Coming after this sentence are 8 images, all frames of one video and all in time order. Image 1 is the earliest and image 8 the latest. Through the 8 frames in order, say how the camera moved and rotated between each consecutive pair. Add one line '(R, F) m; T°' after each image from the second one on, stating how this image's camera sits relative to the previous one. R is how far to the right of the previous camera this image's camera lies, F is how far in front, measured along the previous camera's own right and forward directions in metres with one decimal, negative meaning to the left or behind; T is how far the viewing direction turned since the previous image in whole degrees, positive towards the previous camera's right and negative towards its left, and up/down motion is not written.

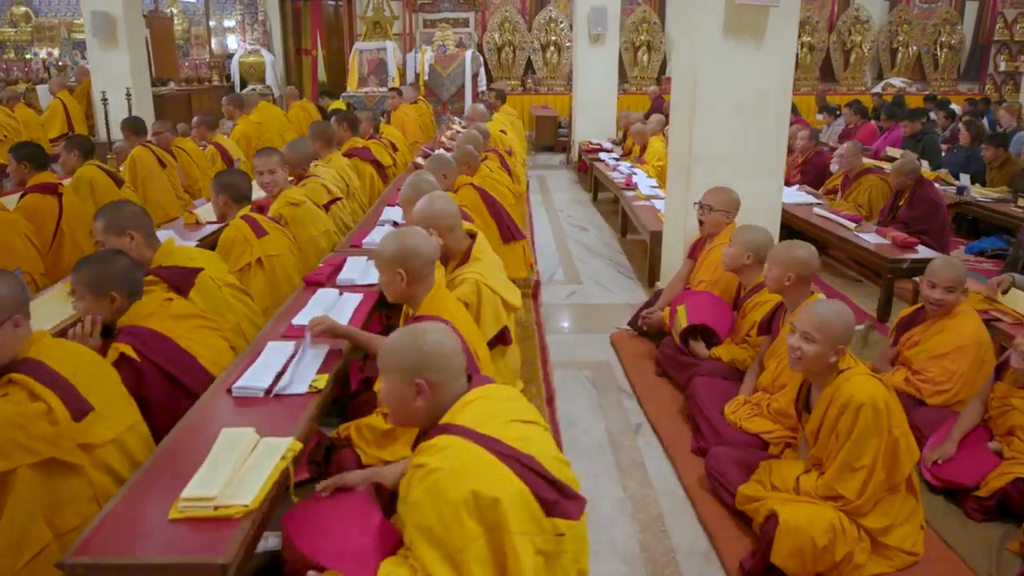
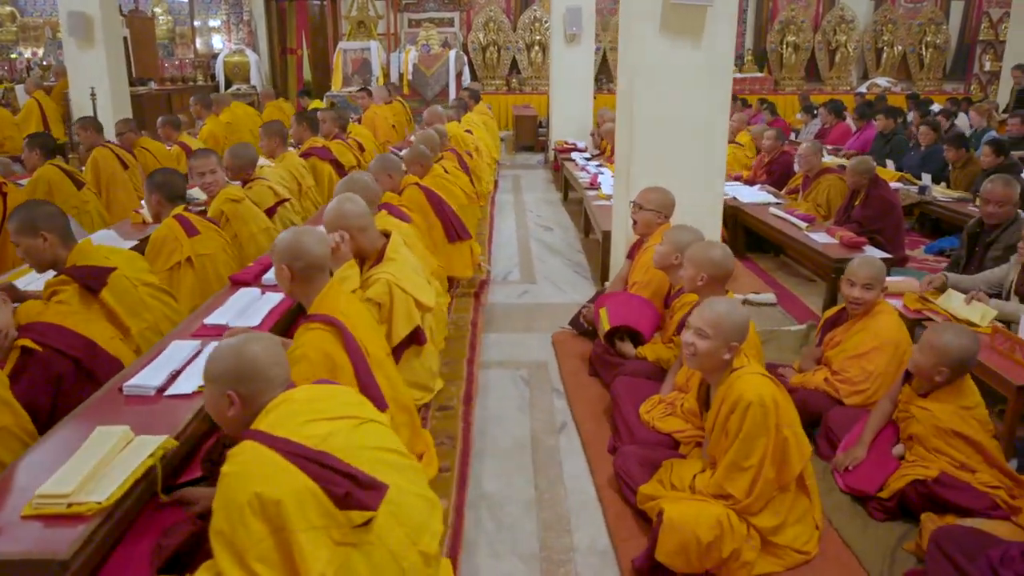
(+0.3, 0.0) m; 0°
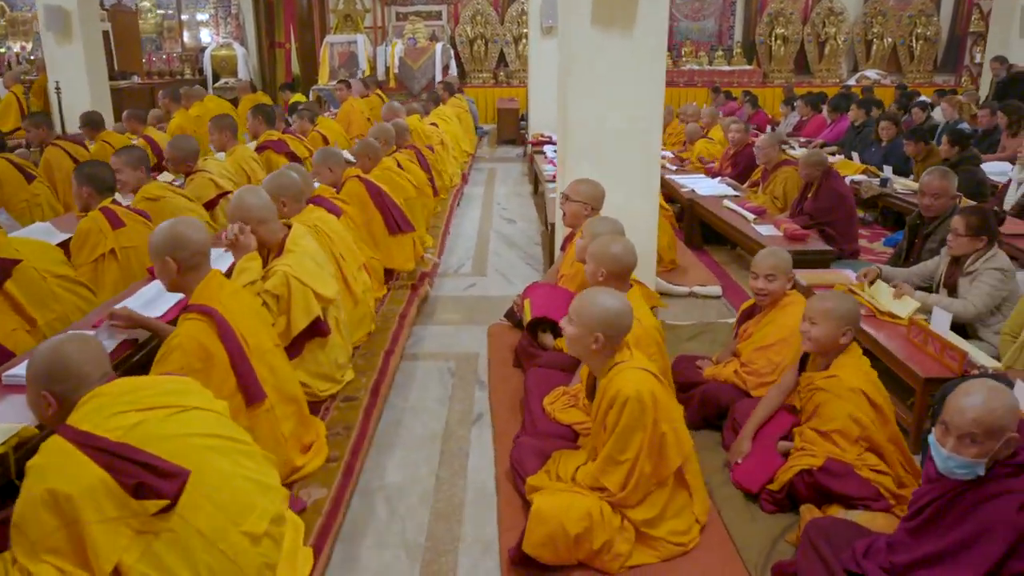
(+0.4, 0.0) m; -1°
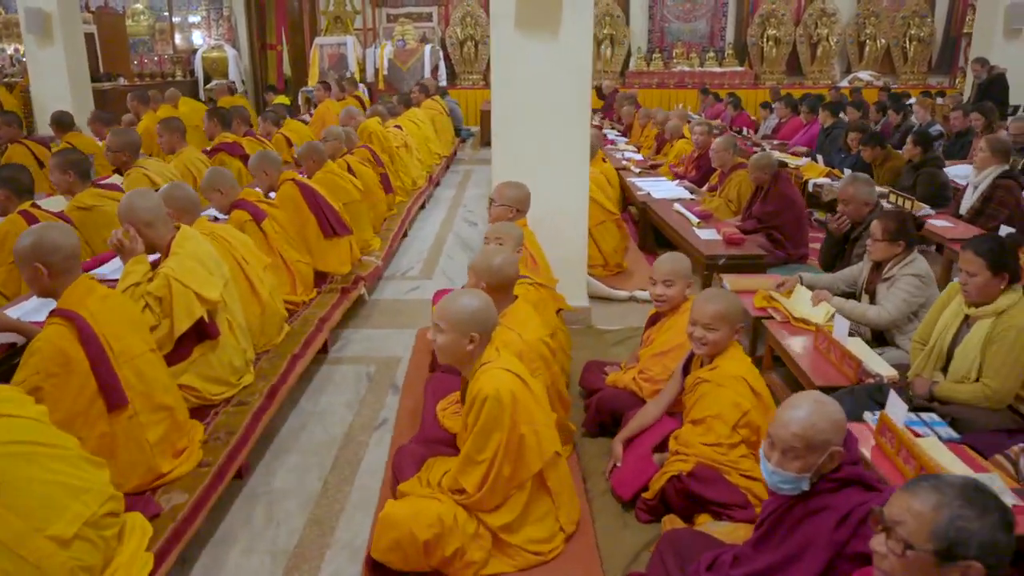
(+0.5, 0.0) m; -1°
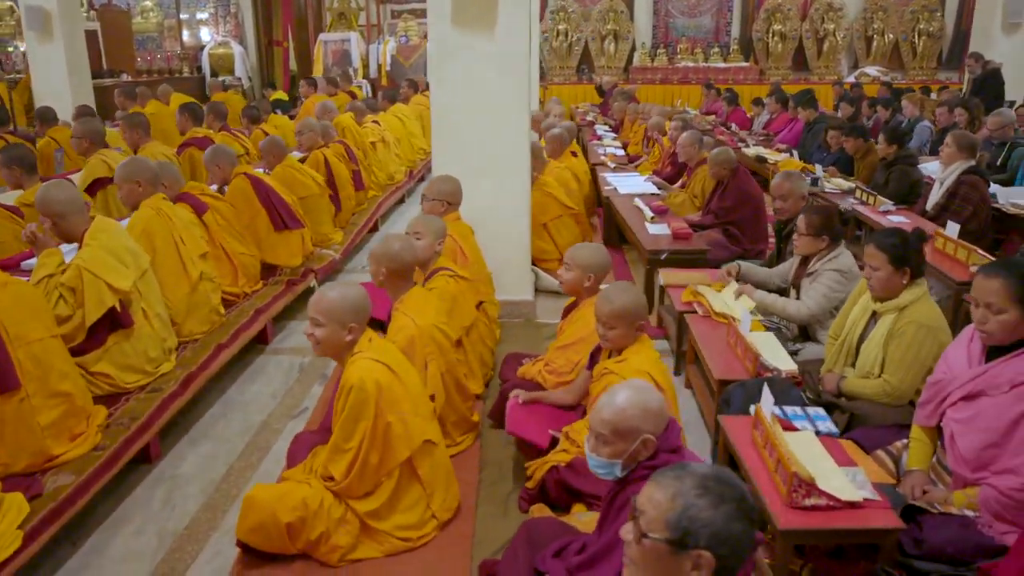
(+0.5, 0.0) m; -2°
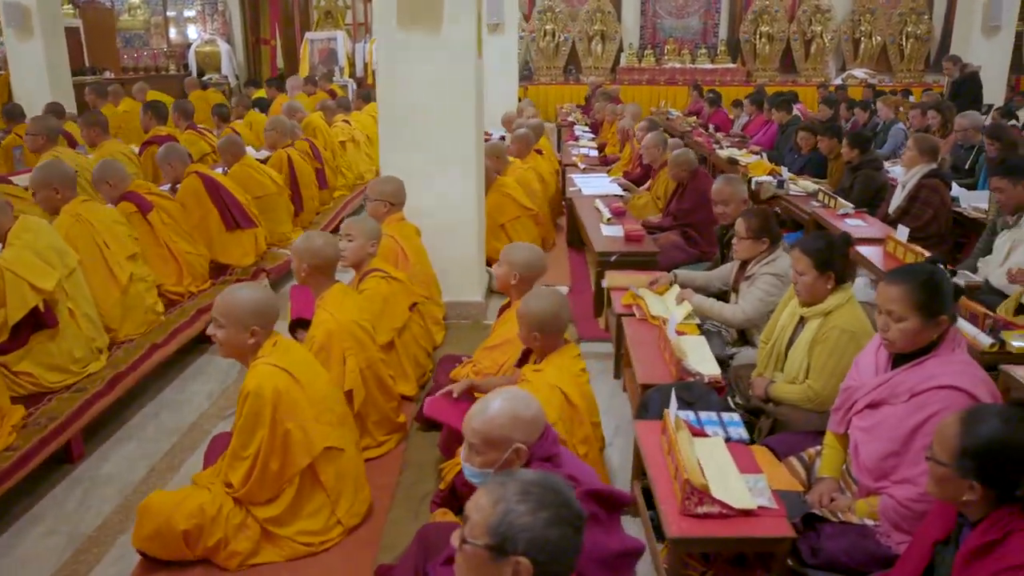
(+0.3, 0.0) m; 0°
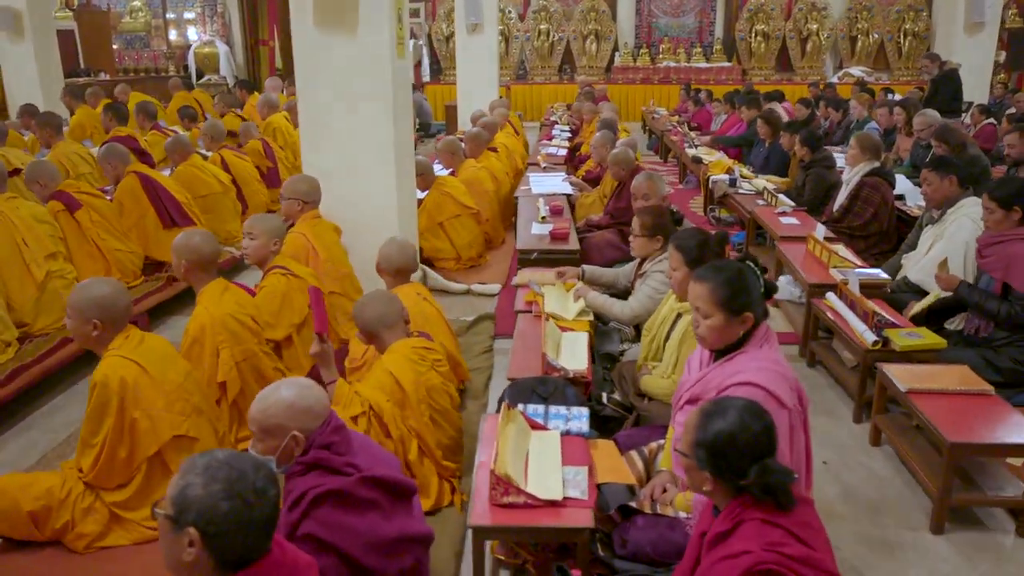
(+0.6, -0.1) m; -2°
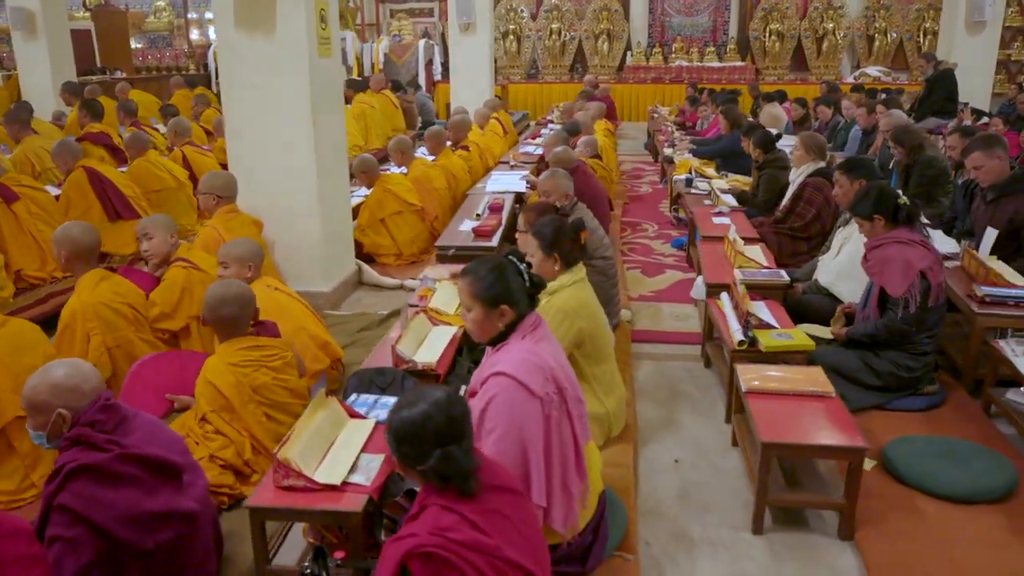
(+0.7, 0.0) m; -3°
